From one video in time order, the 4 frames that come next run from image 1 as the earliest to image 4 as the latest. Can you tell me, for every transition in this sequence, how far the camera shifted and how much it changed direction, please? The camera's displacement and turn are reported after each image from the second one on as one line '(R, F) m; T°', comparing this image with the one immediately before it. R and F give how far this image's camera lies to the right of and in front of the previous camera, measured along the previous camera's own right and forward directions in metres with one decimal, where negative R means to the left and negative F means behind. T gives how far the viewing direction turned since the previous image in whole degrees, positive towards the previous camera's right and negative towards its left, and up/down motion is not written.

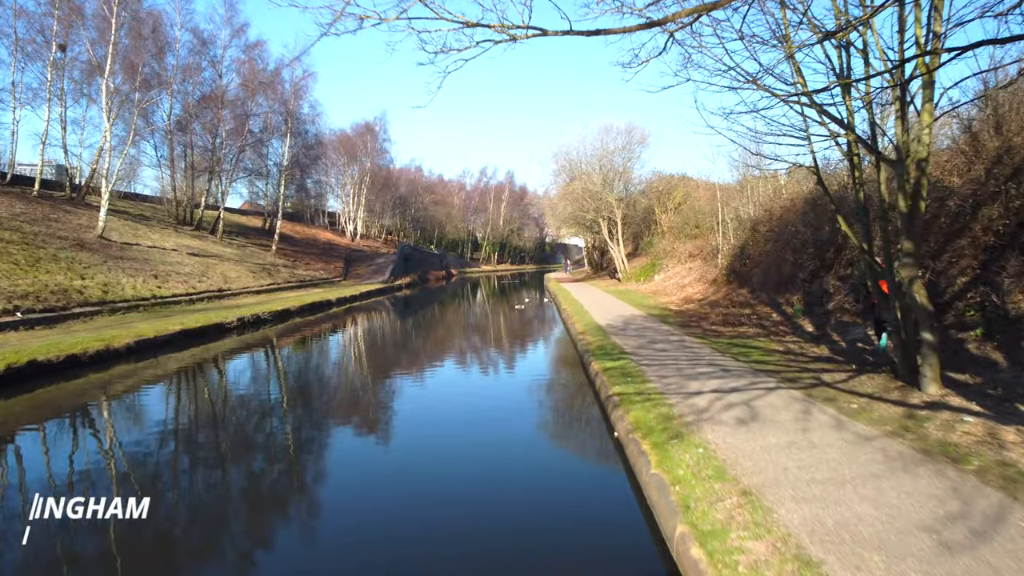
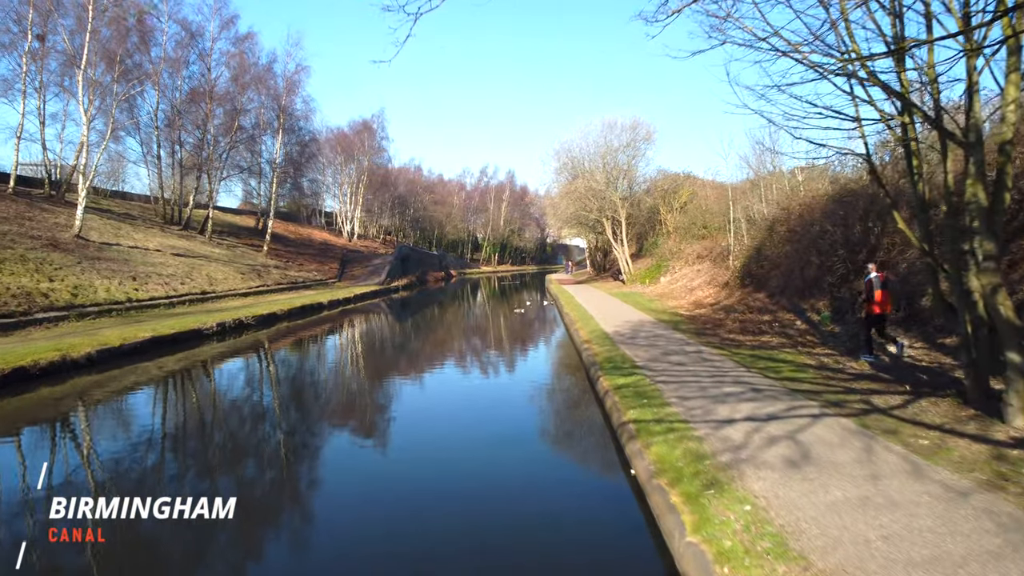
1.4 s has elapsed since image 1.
(0.0, +1.2) m; 0°
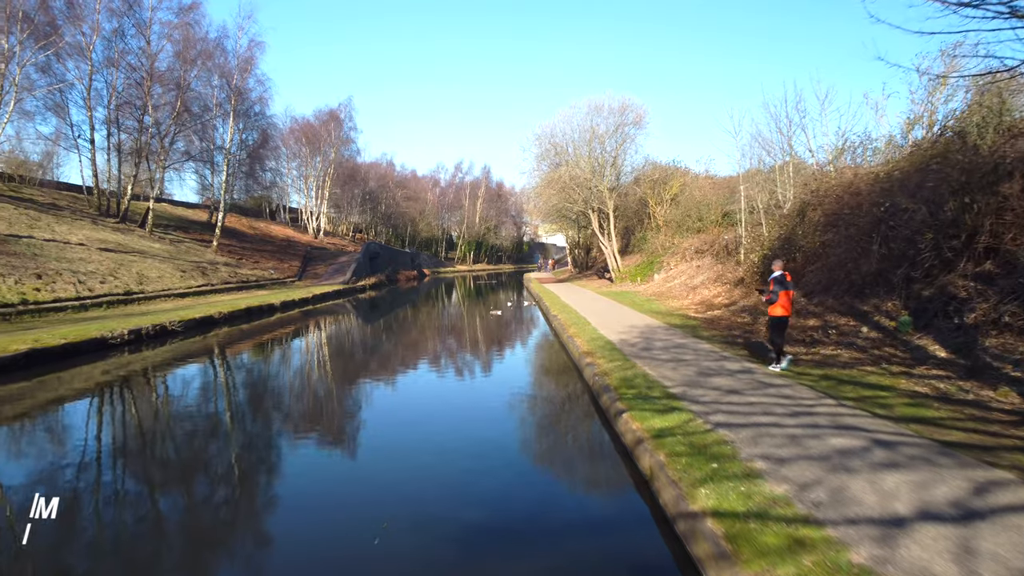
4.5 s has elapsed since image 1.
(-0.1, +2.8) m; +2°
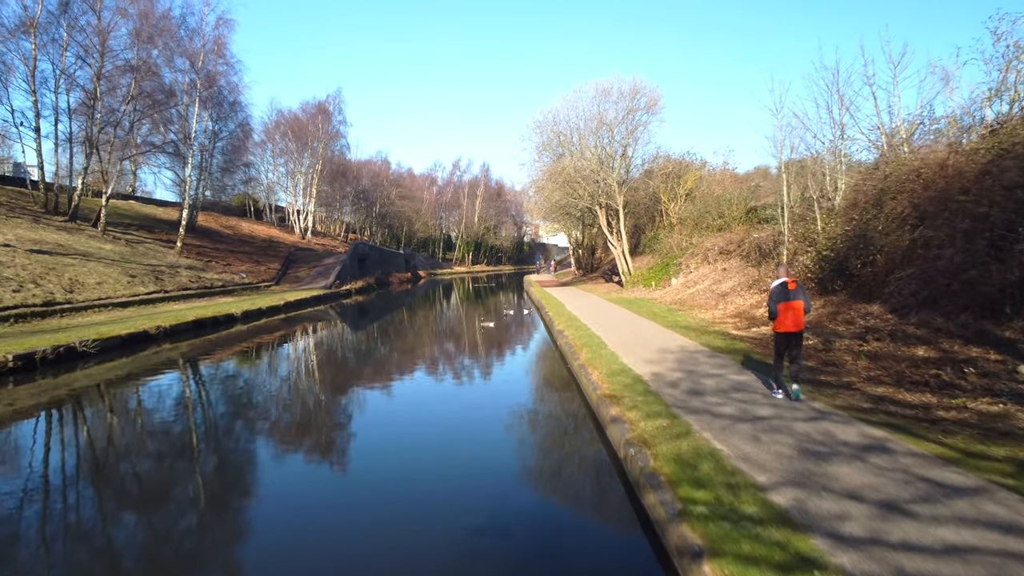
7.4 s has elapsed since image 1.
(+0.1, +2.9) m; 0°
